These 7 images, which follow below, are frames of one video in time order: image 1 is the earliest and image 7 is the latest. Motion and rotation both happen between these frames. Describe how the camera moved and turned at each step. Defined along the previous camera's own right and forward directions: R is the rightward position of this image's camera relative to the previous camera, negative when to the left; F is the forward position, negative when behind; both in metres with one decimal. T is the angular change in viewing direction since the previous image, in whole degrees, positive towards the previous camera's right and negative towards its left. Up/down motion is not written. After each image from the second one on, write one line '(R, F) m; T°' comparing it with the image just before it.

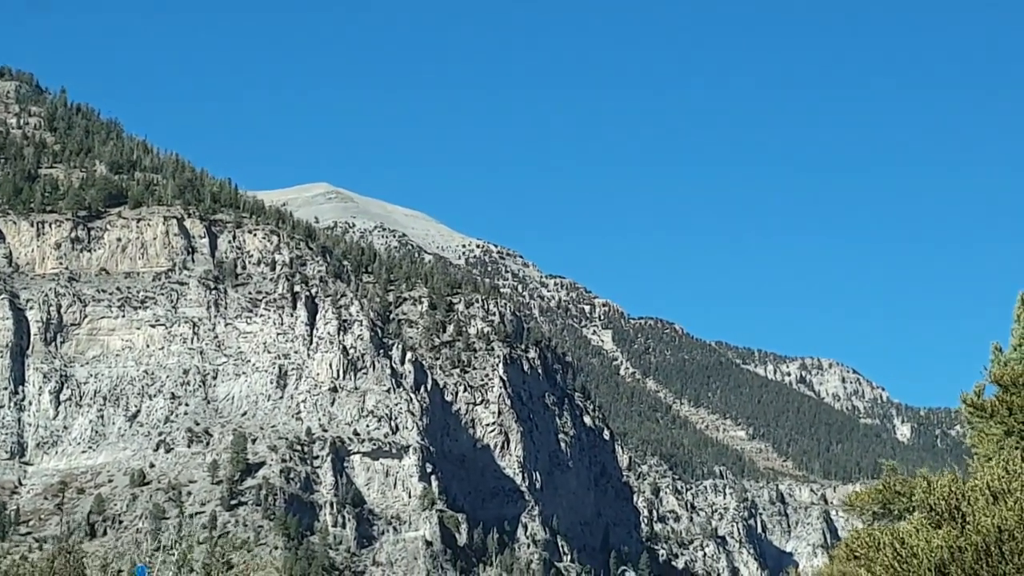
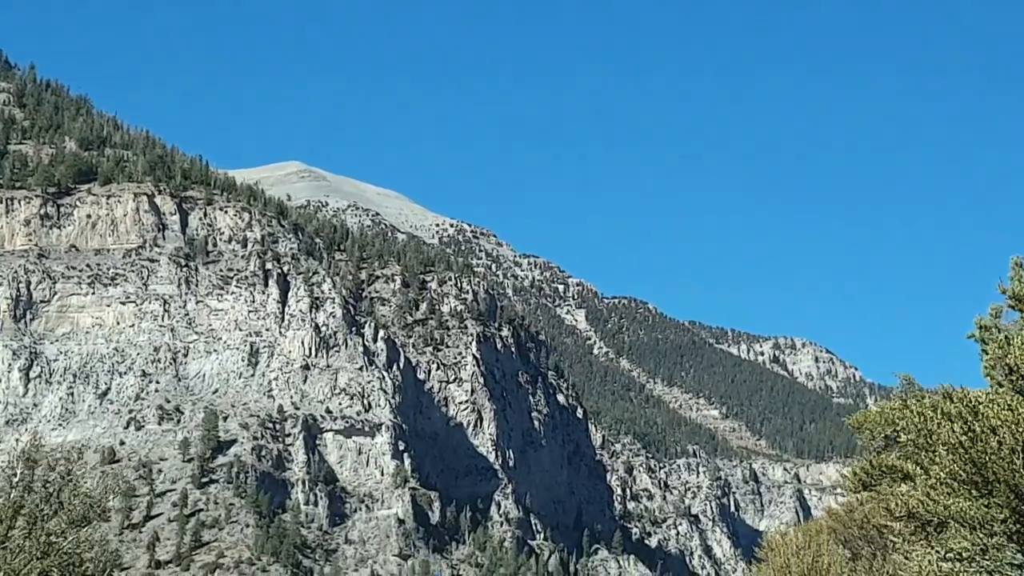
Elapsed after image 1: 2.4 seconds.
(+0.1, +0.3) m; +1°
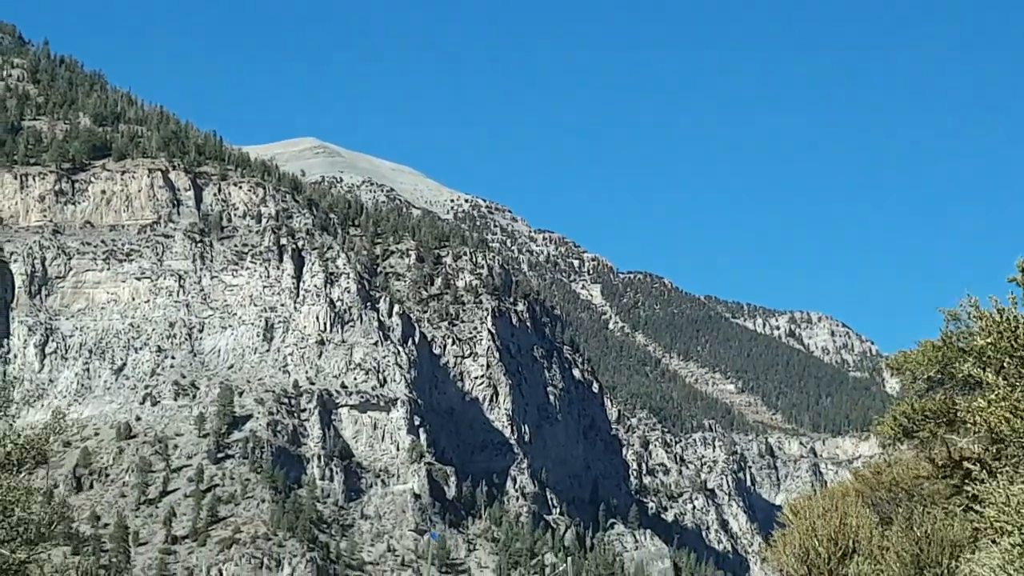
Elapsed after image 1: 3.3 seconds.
(0.0, +0.4) m; -1°
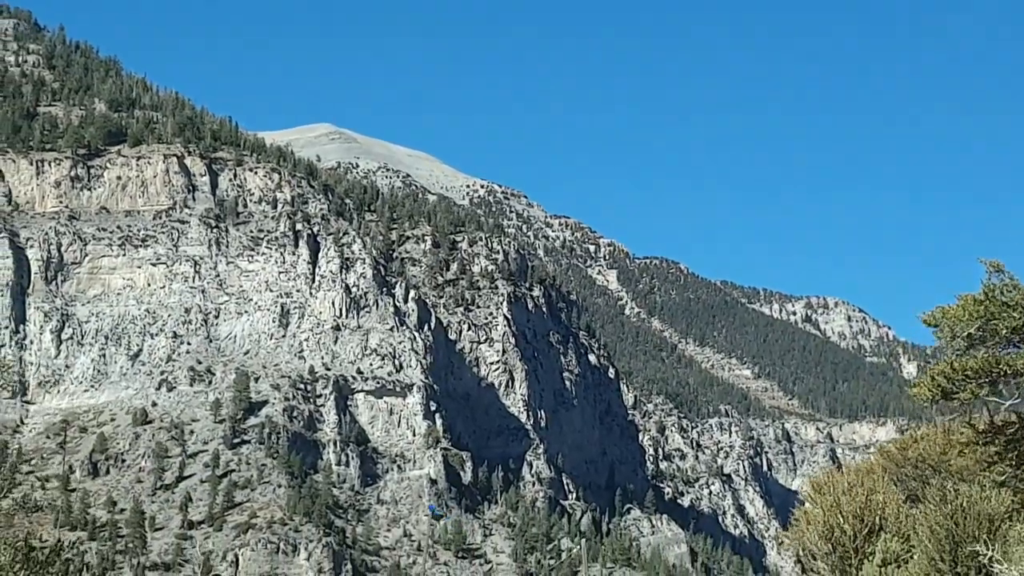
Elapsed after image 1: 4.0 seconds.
(0.0, +0.3) m; -1°
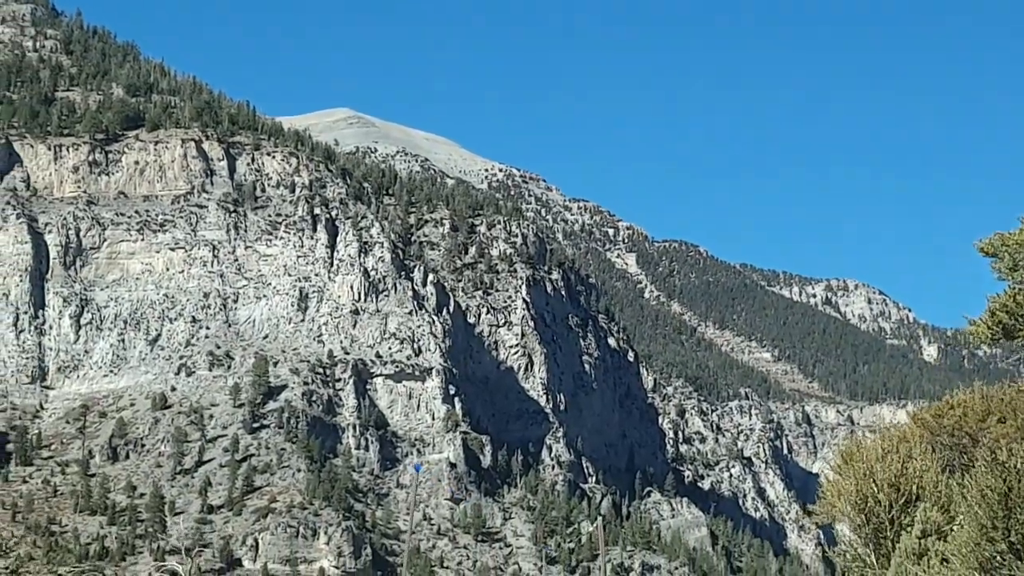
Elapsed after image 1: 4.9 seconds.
(0.0, +0.5) m; -1°
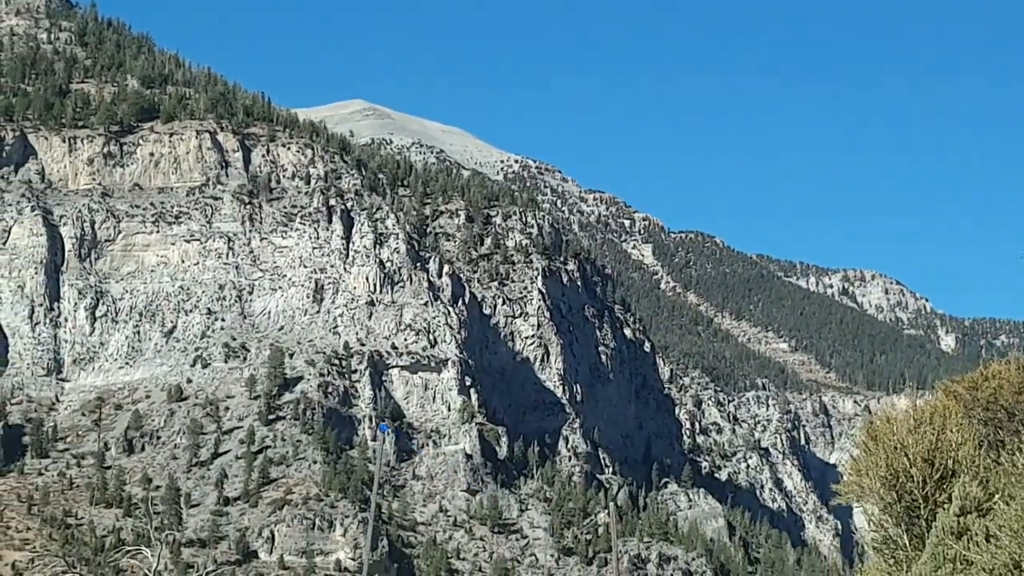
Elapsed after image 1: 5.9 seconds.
(0.0, +0.5) m; -1°
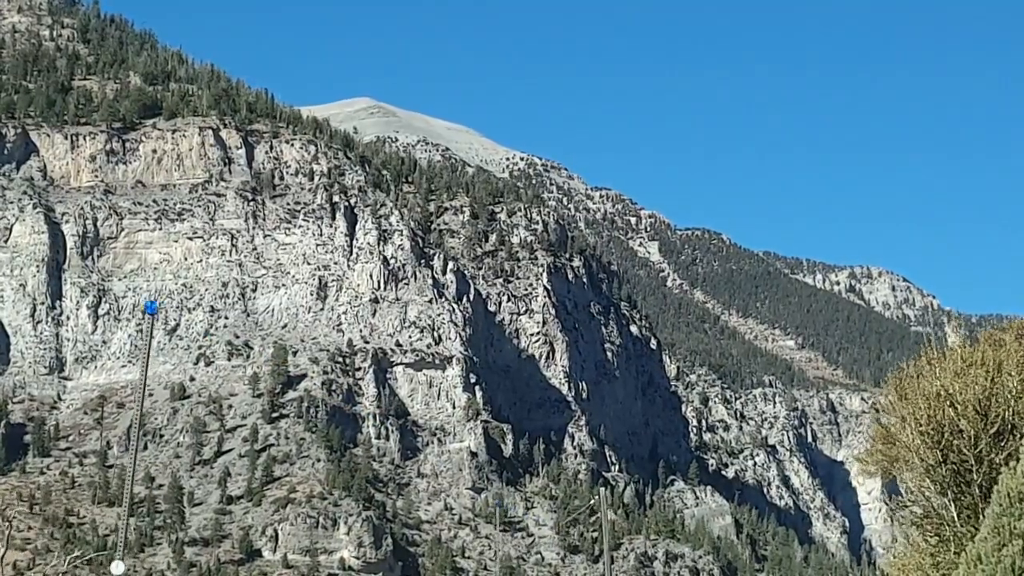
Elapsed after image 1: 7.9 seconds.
(+0.1, +0.8) m; 0°
